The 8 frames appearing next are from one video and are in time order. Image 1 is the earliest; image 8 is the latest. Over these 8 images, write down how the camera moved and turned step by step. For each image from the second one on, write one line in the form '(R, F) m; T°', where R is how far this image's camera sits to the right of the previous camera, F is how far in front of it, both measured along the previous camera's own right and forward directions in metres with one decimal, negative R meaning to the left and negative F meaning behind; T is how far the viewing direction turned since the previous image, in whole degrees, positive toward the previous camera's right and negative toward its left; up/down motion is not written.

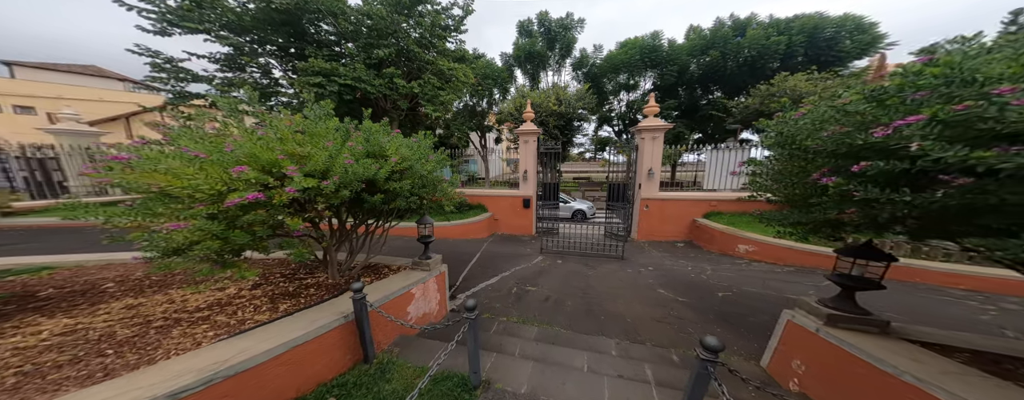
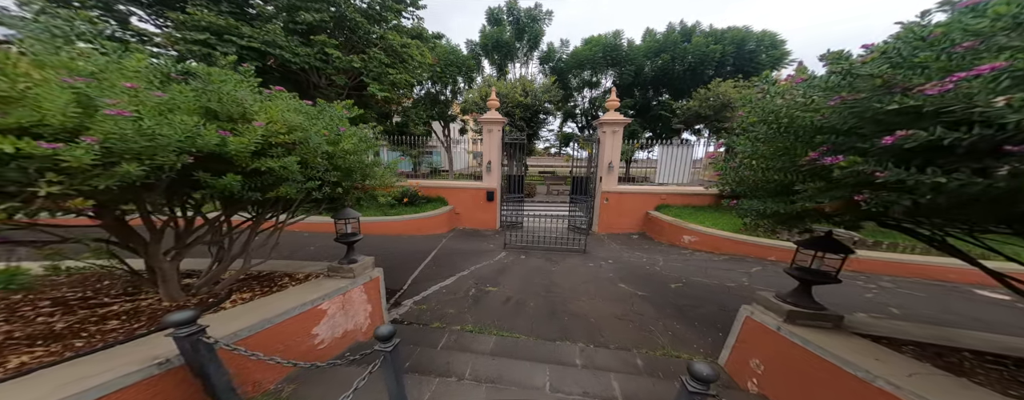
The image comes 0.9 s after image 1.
(+0.1, +0.2) m; +7°
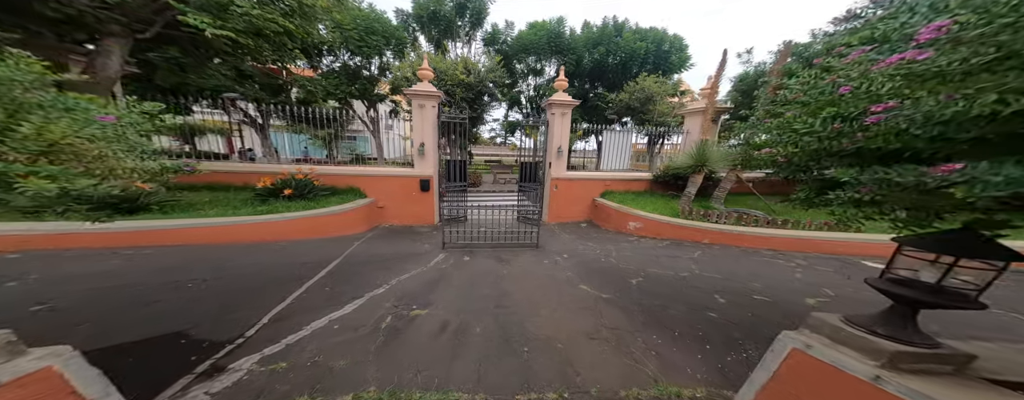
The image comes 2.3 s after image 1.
(+0.1, +0.7) m; +11°
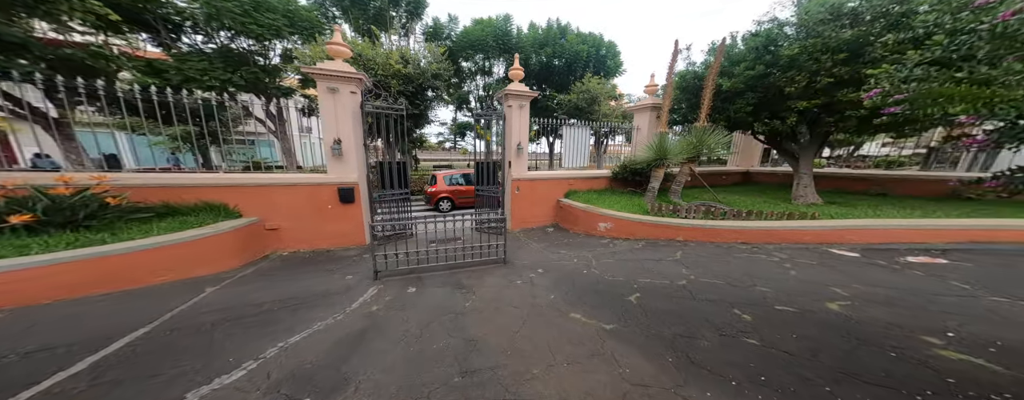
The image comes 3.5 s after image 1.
(-0.1, +0.8) m; +10°
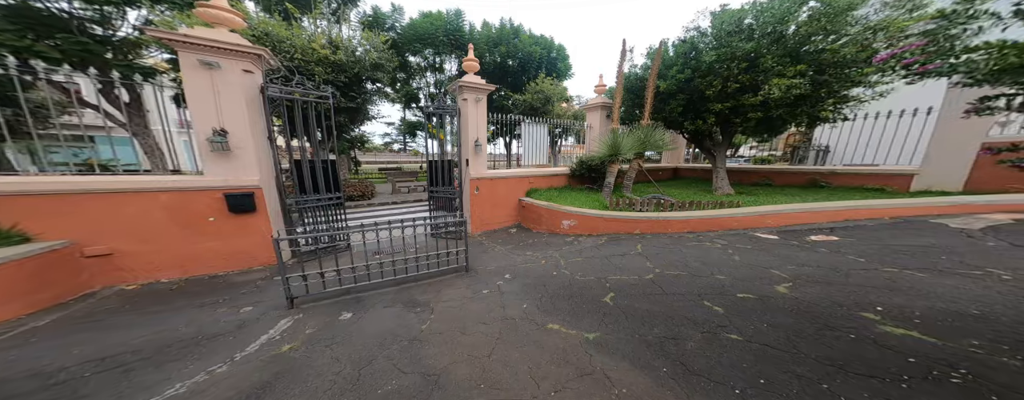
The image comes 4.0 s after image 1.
(0.0, +0.3) m; +9°
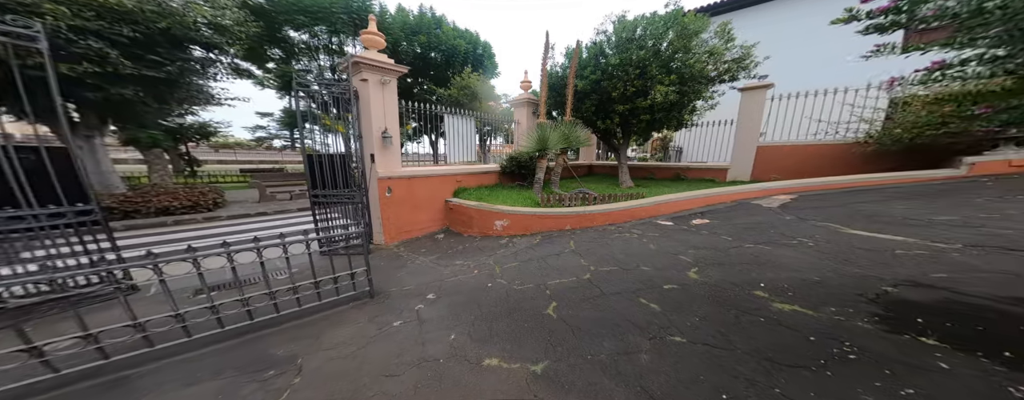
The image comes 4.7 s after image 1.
(0.0, +0.4) m; +15°
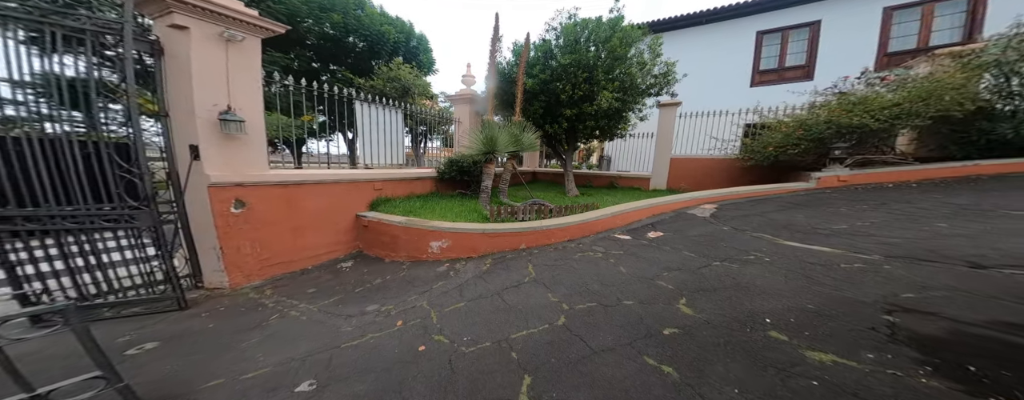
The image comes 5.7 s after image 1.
(-0.1, +0.8) m; +13°
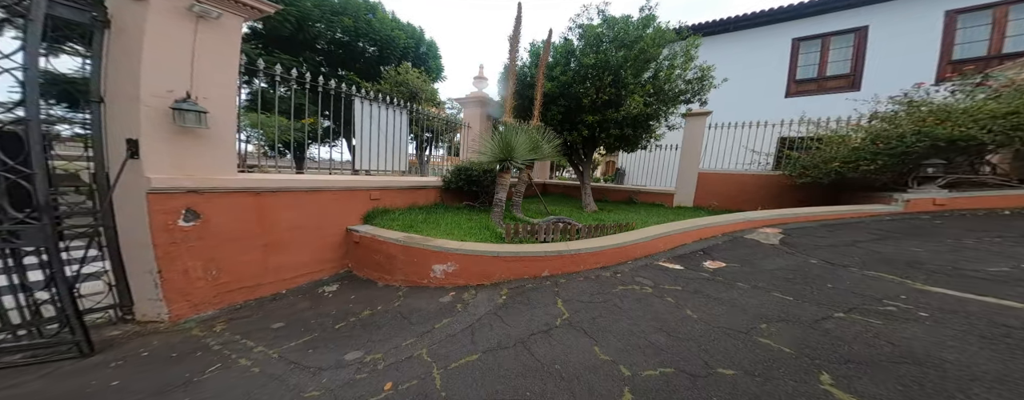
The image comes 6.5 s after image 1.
(-0.2, +0.7) m; -1°
